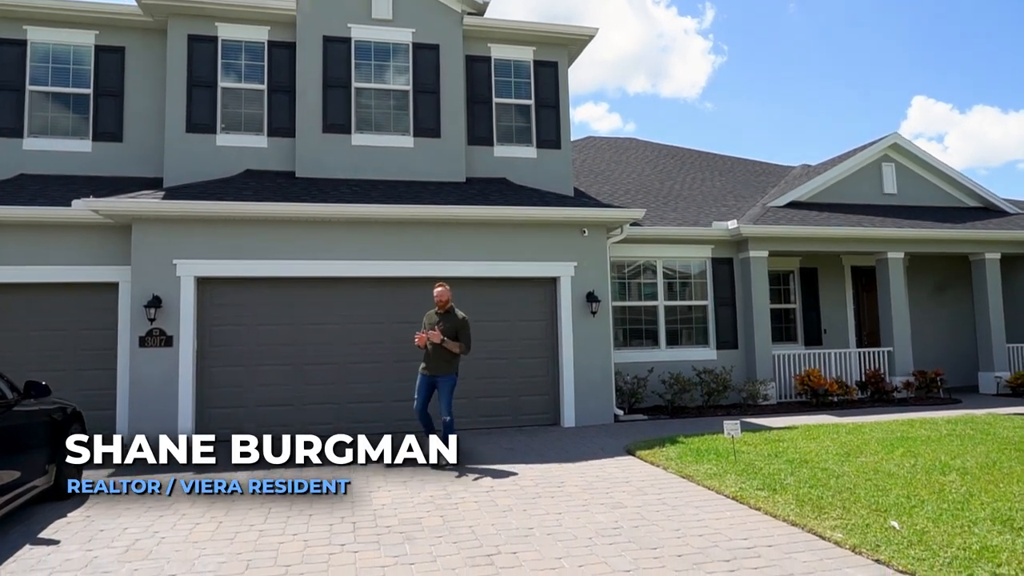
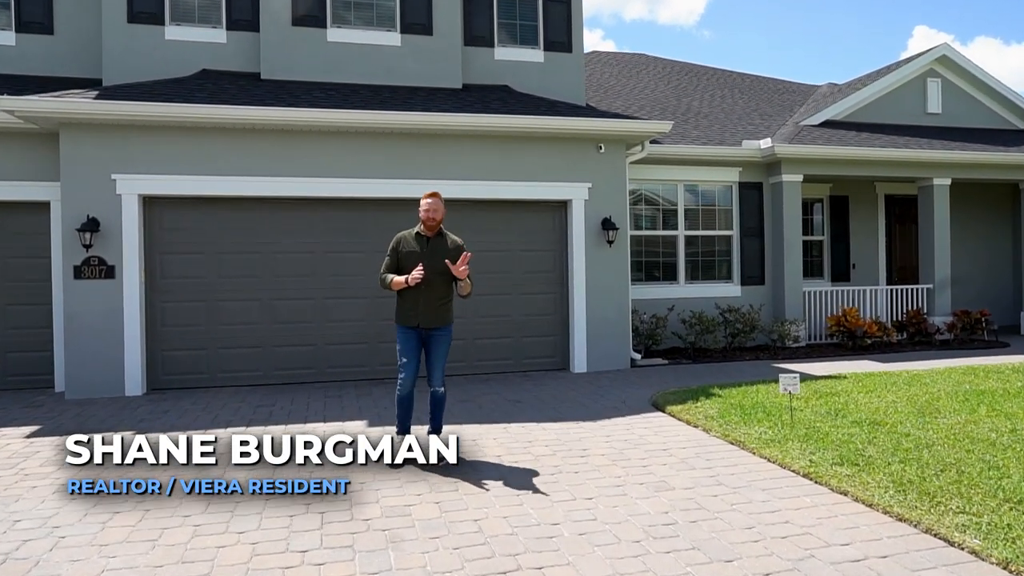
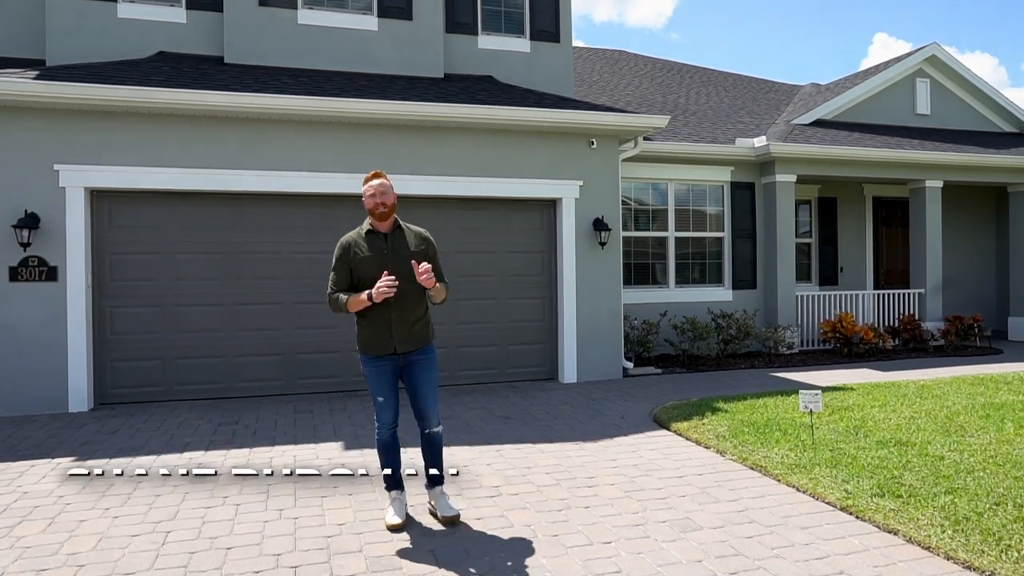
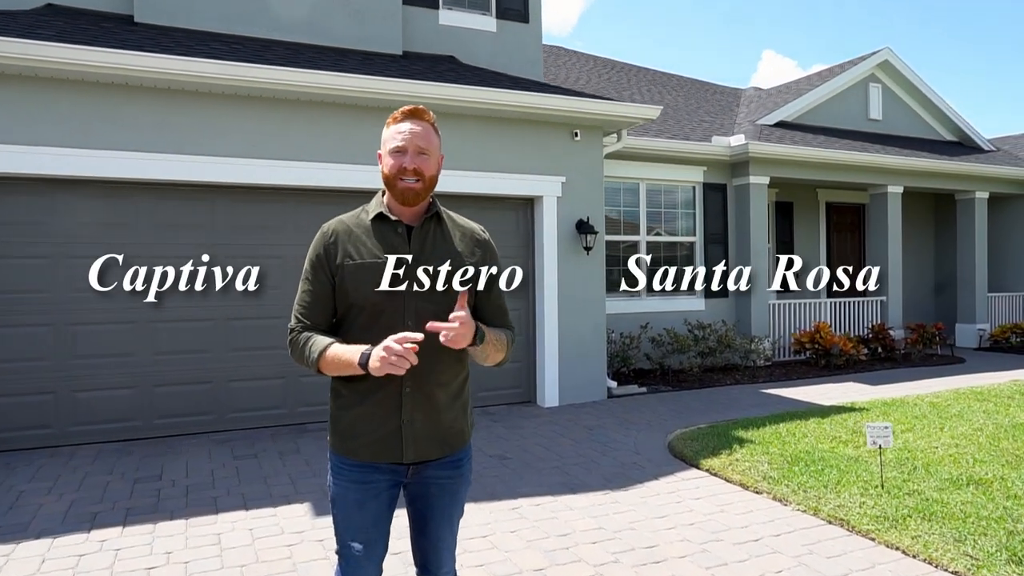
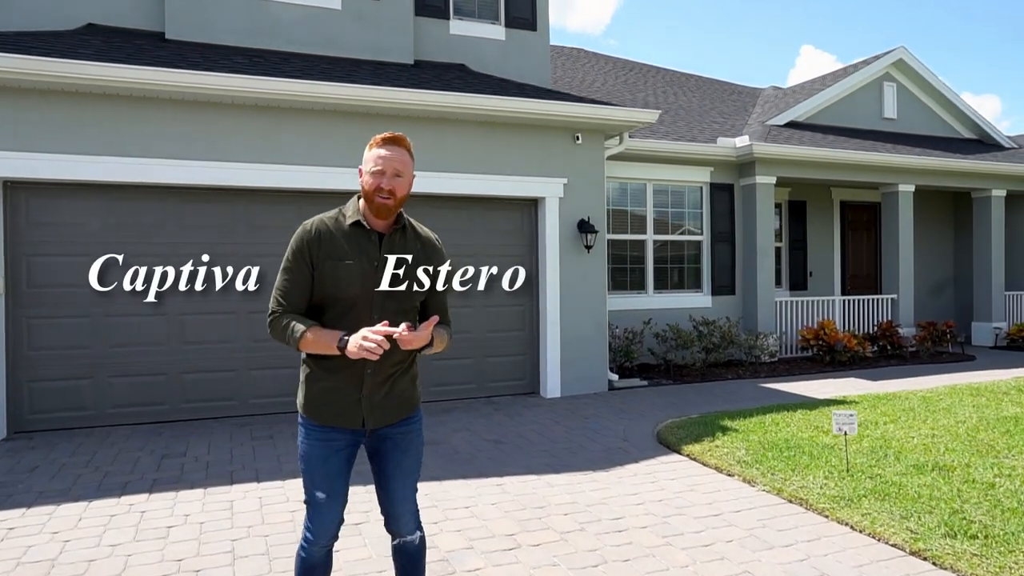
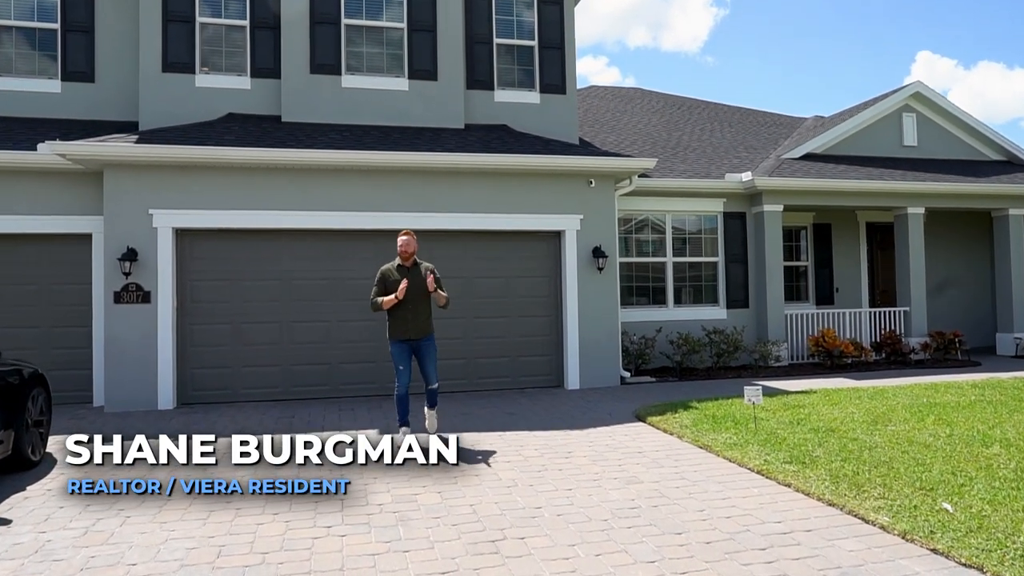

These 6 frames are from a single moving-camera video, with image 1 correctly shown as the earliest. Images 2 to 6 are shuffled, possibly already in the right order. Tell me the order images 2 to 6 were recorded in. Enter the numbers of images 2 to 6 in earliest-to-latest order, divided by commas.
6, 2, 3, 5, 4
